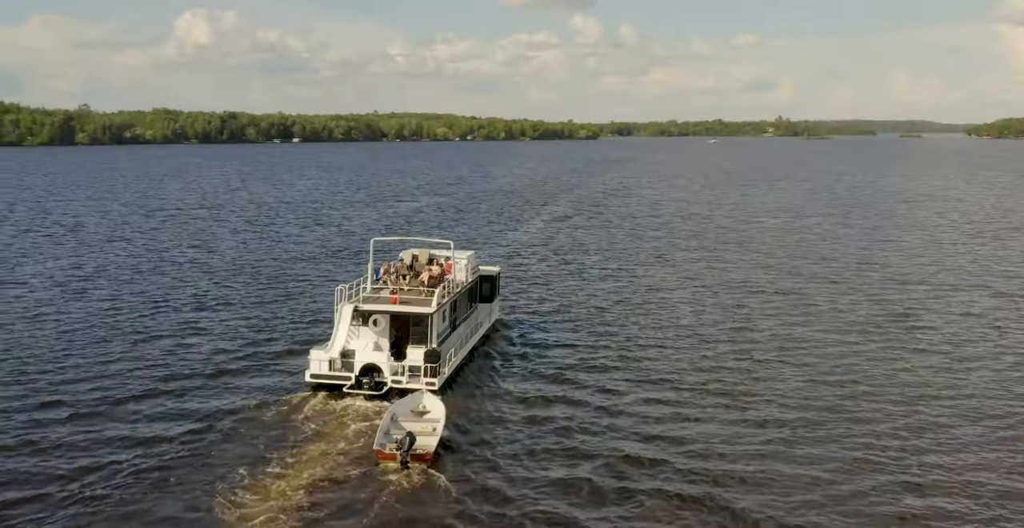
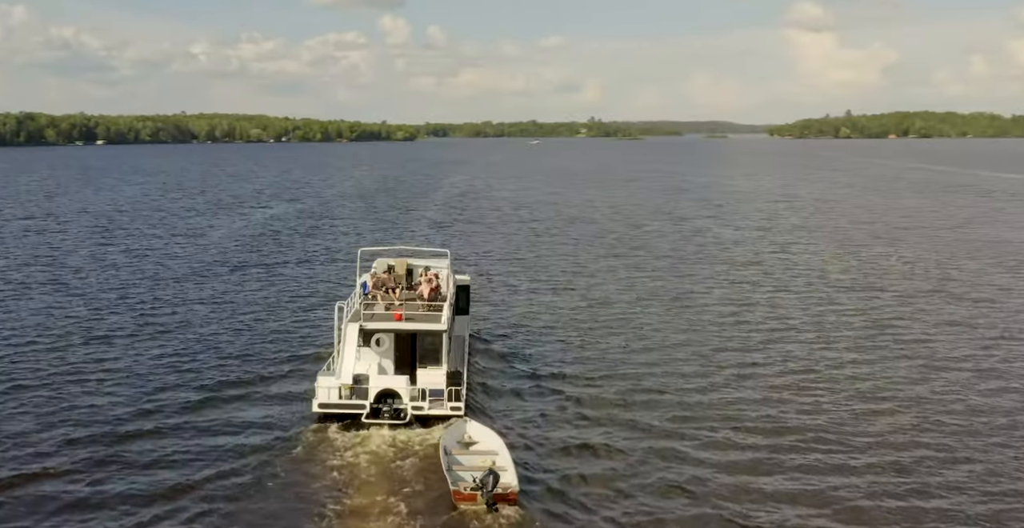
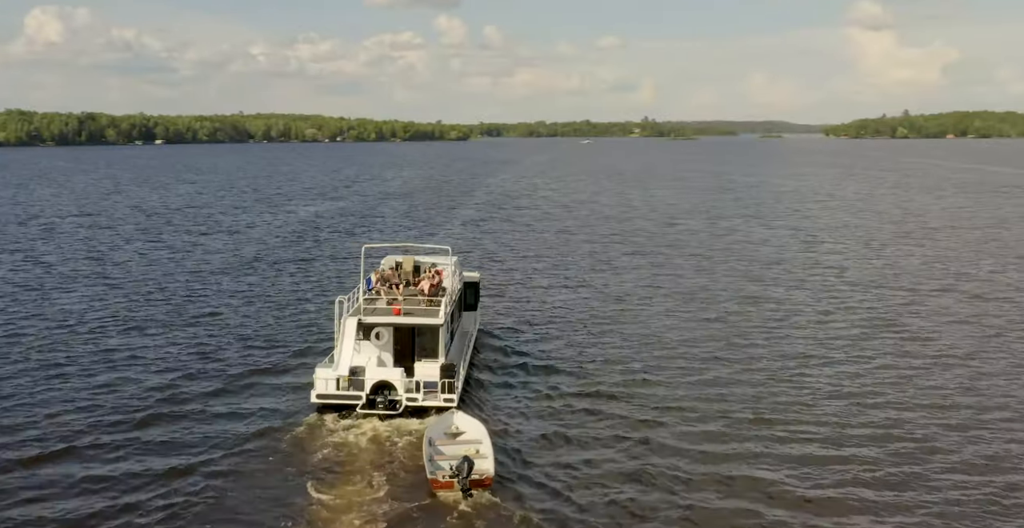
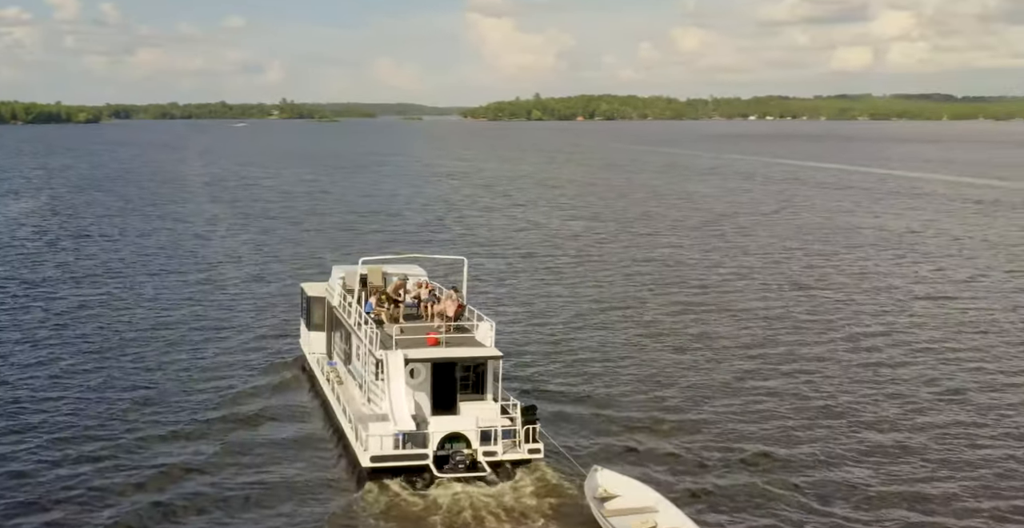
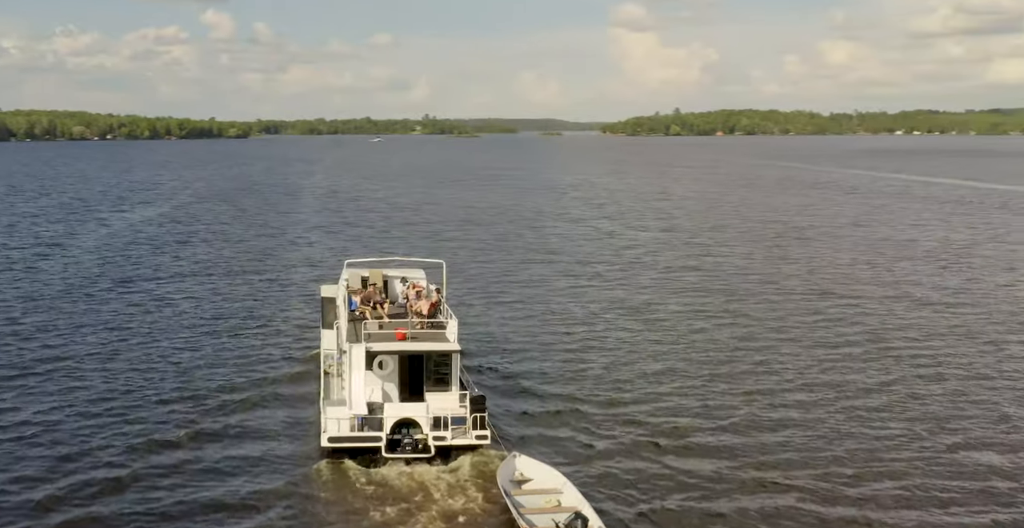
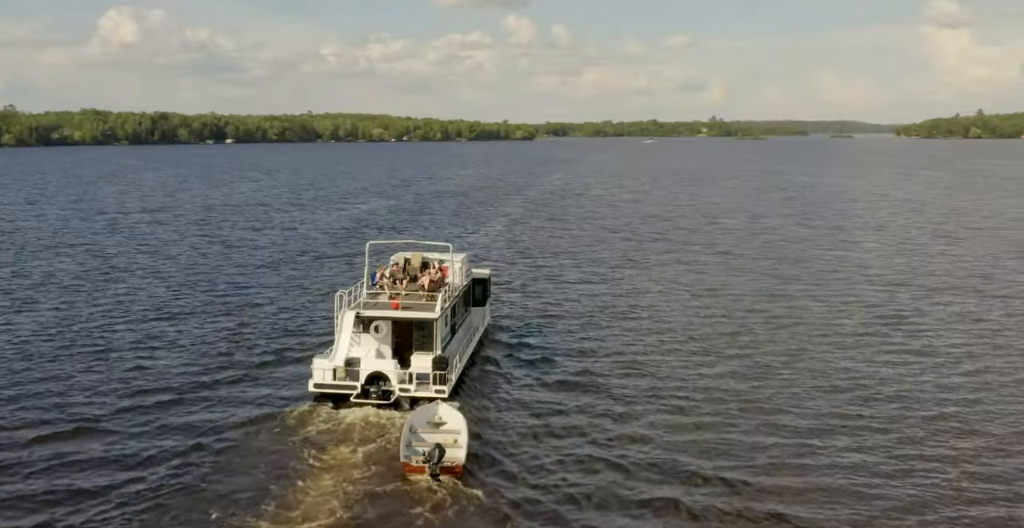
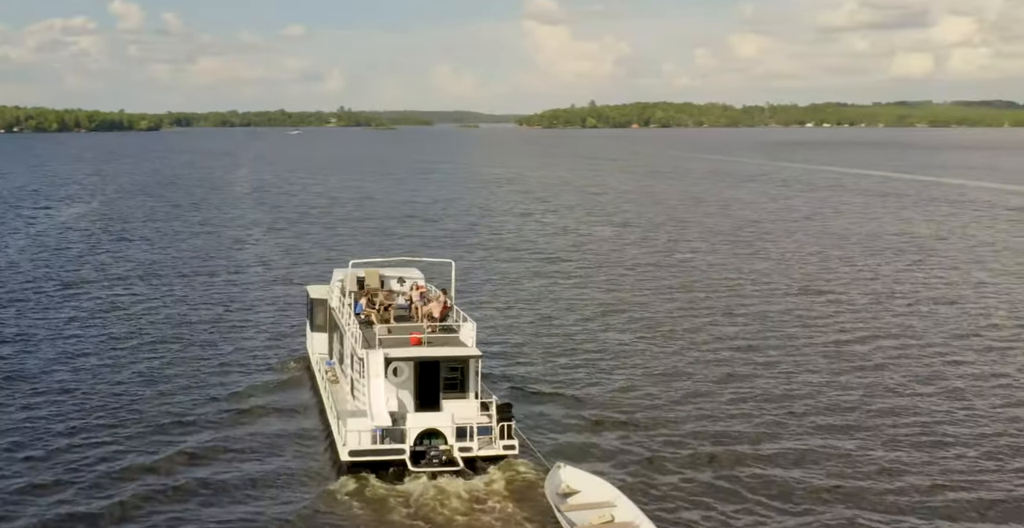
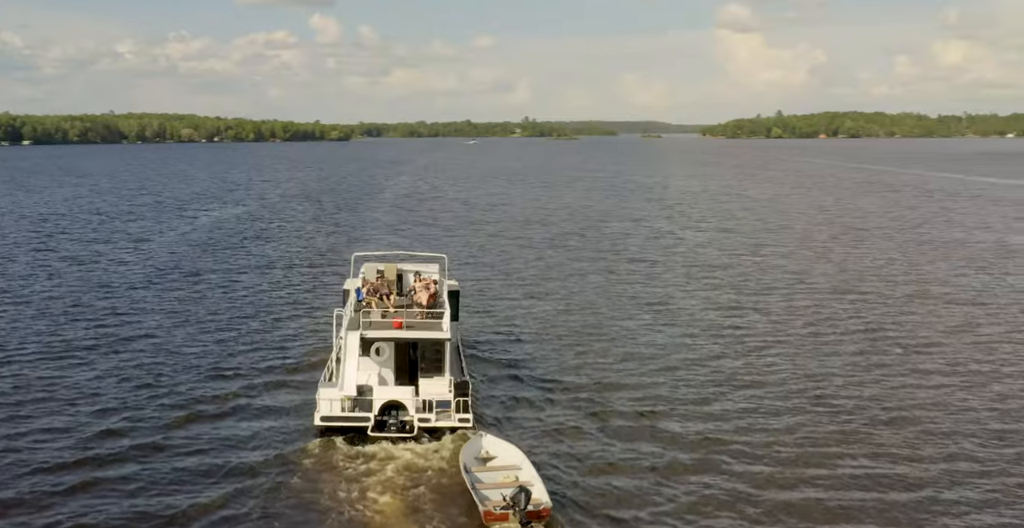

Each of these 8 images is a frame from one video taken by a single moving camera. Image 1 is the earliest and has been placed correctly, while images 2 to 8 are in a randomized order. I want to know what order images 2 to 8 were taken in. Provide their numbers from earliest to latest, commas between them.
6, 3, 2, 8, 5, 7, 4
